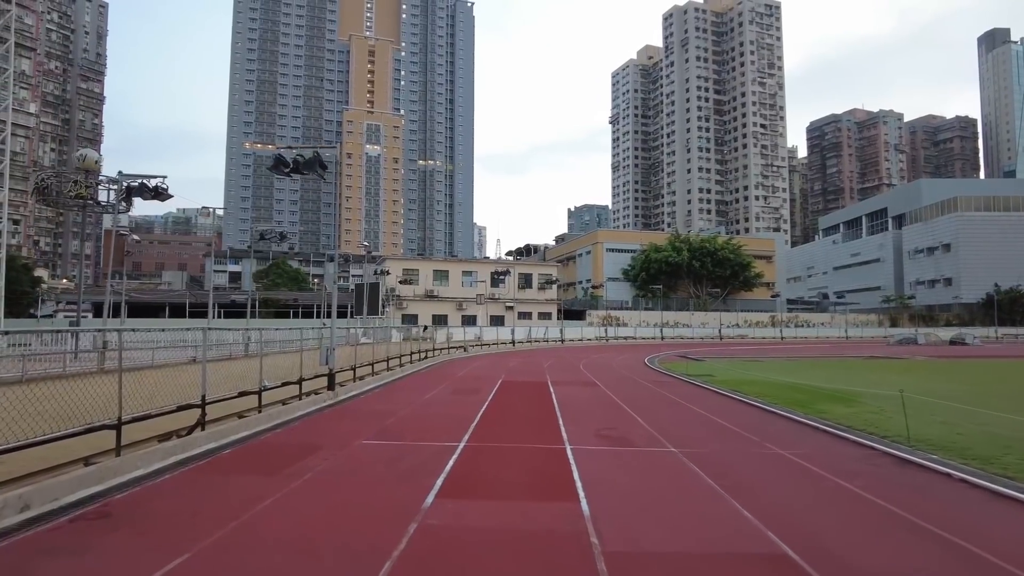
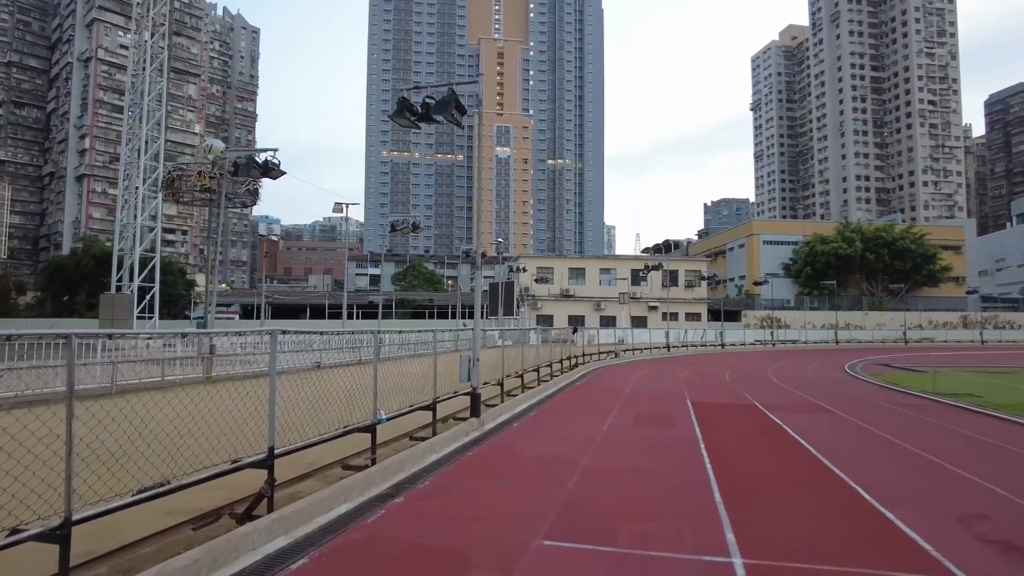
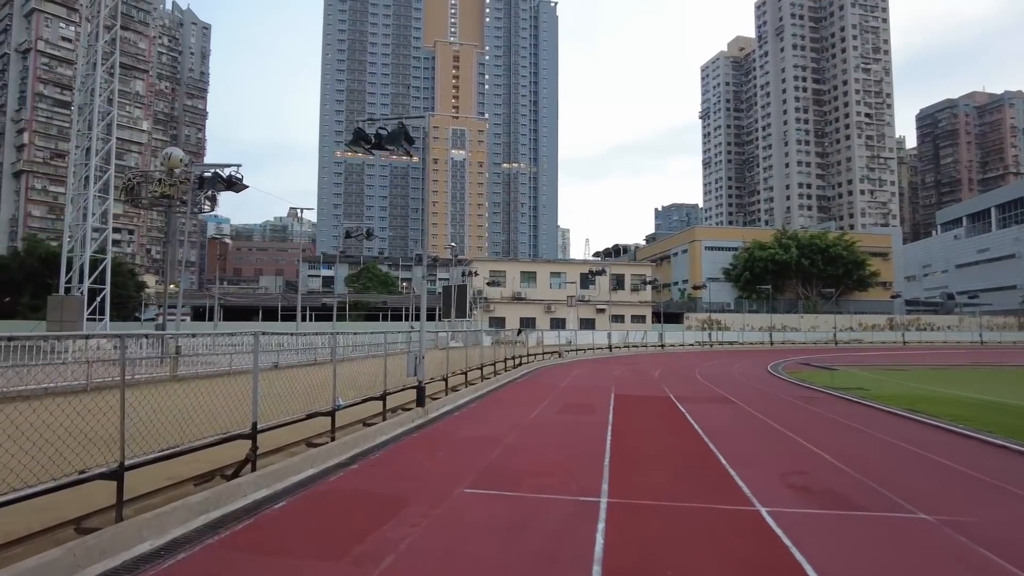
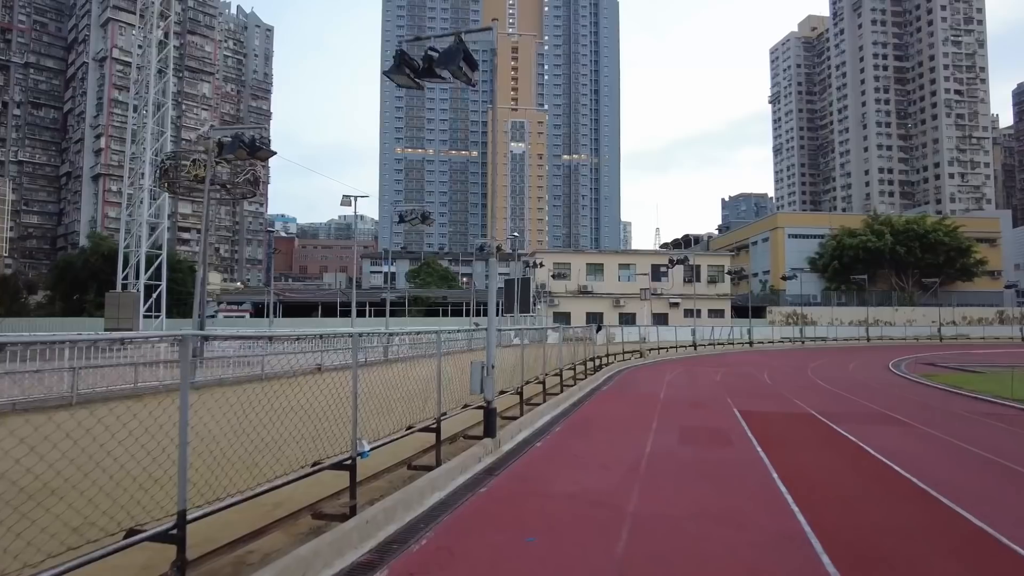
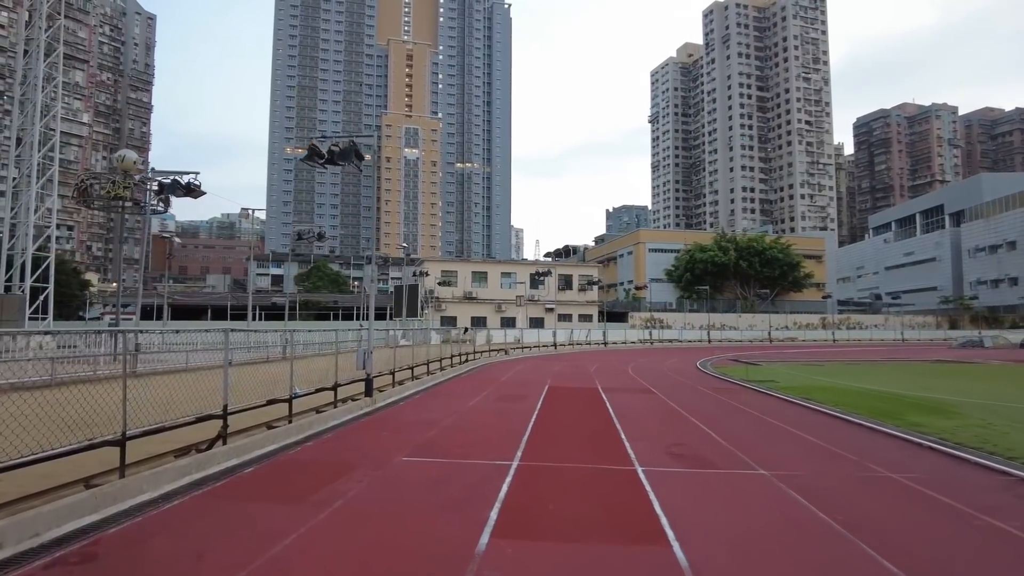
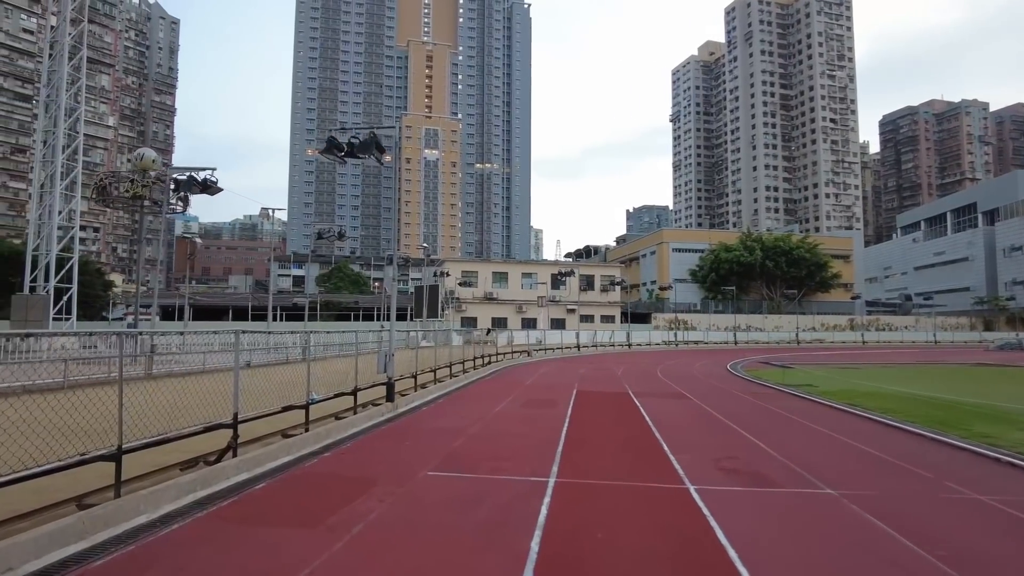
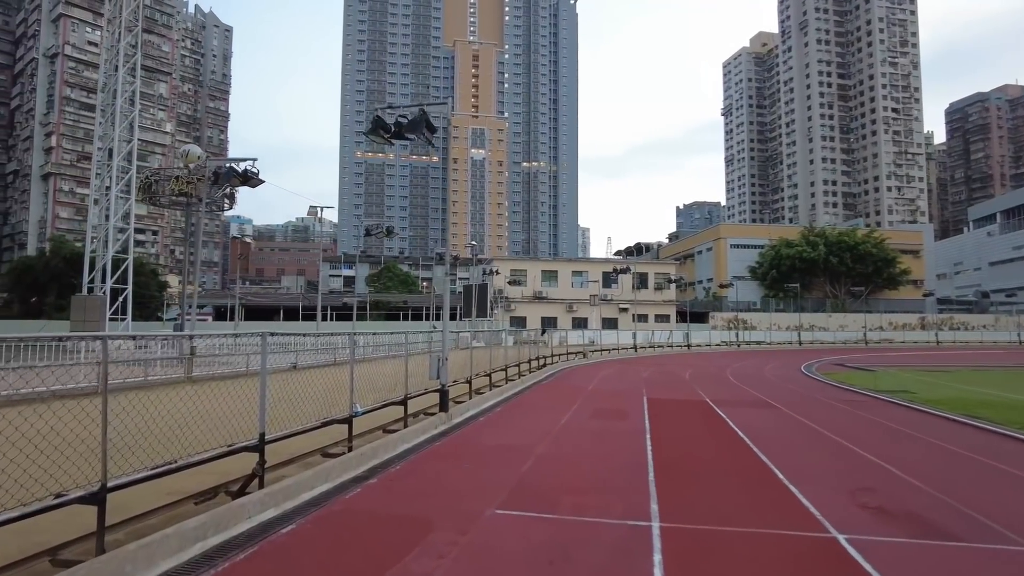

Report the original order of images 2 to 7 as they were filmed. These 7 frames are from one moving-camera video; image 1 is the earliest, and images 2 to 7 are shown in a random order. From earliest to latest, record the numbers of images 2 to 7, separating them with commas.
5, 6, 3, 7, 2, 4
